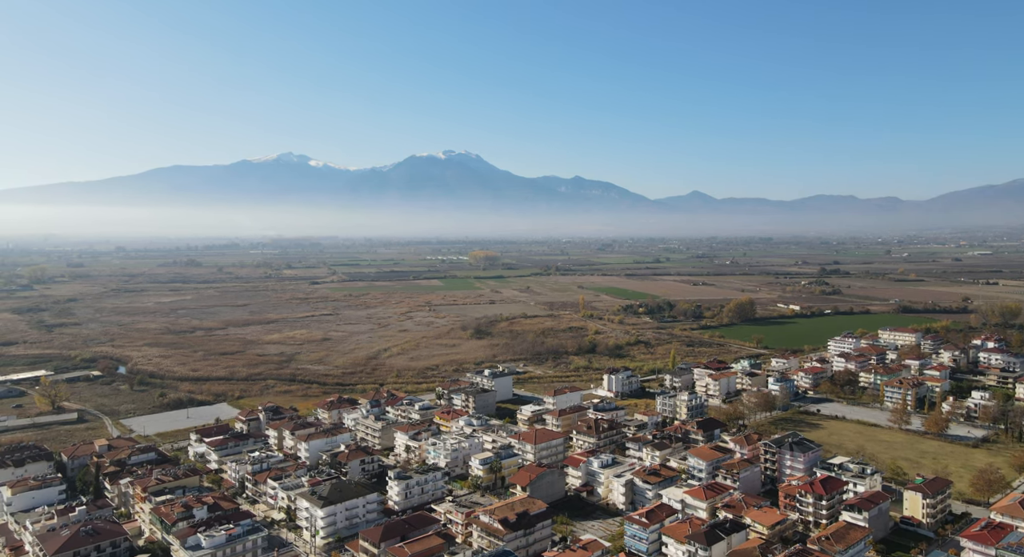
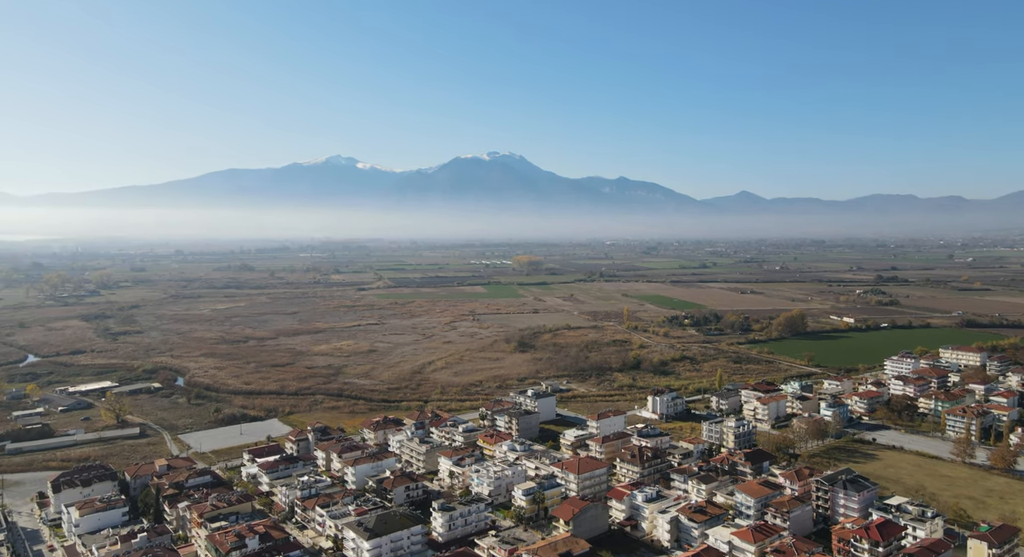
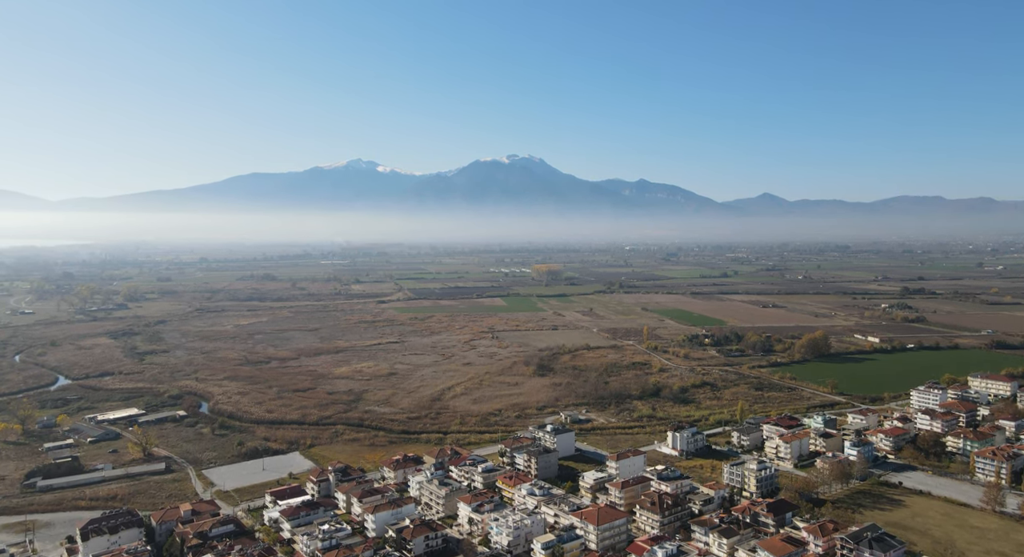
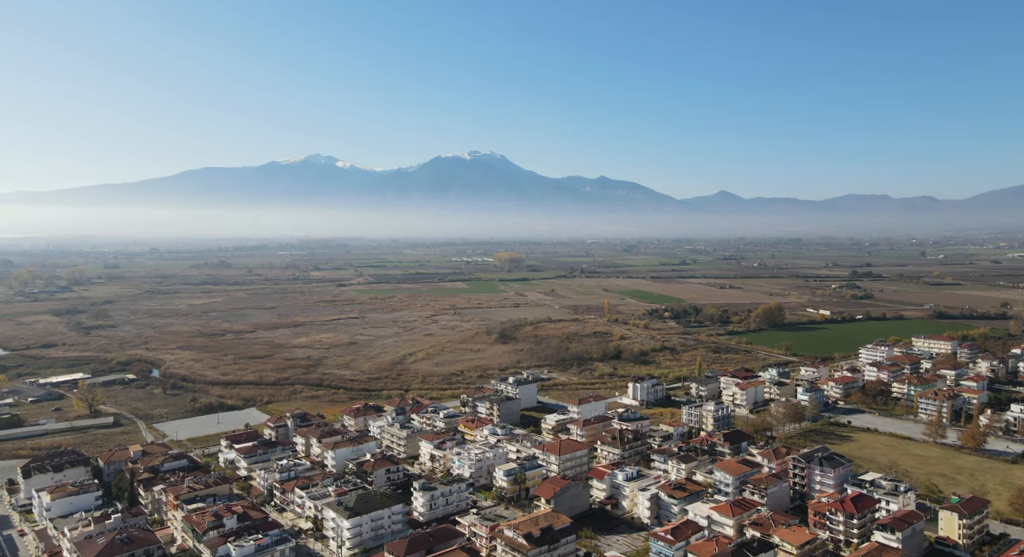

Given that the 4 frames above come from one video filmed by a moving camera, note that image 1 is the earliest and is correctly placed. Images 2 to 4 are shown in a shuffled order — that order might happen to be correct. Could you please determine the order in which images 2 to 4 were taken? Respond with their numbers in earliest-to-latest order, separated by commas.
4, 2, 3
